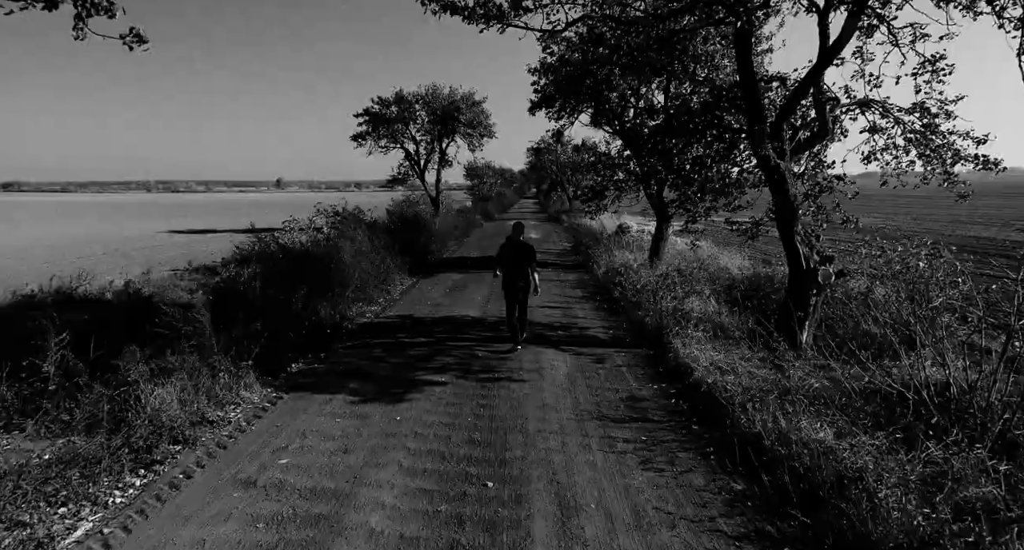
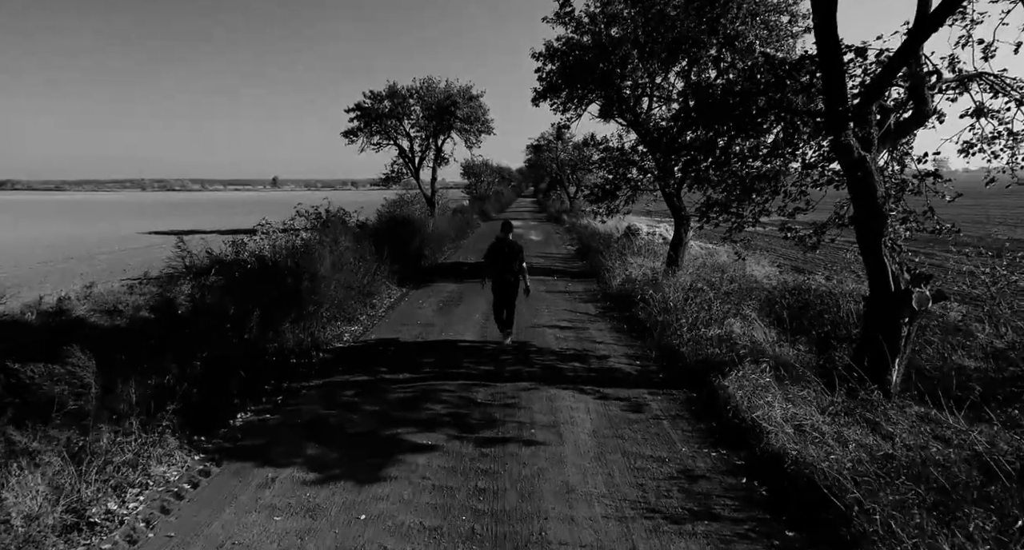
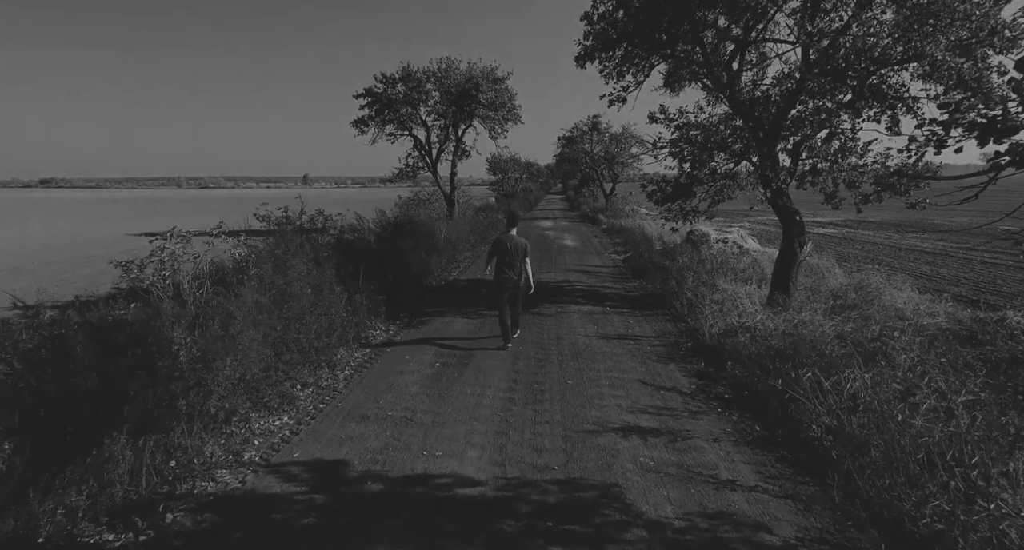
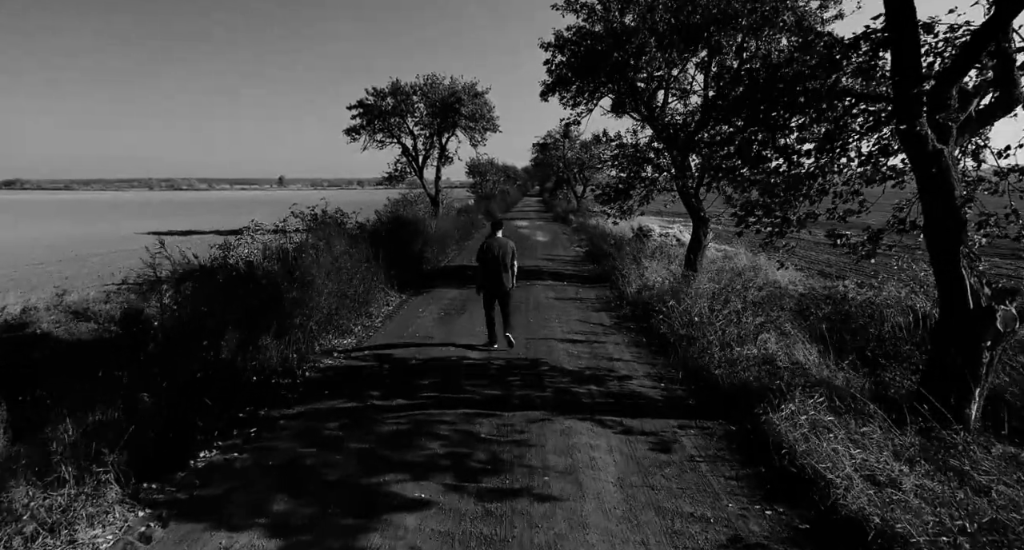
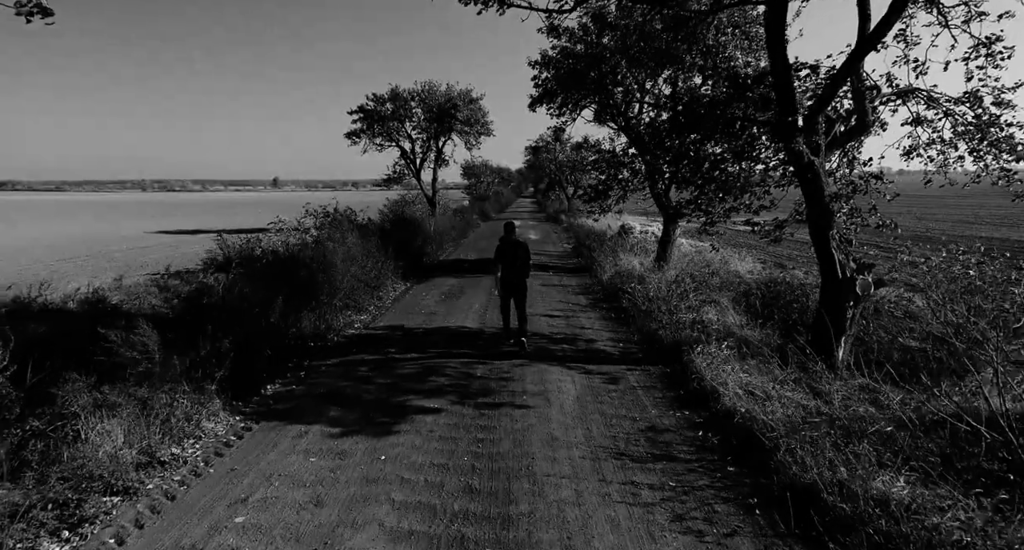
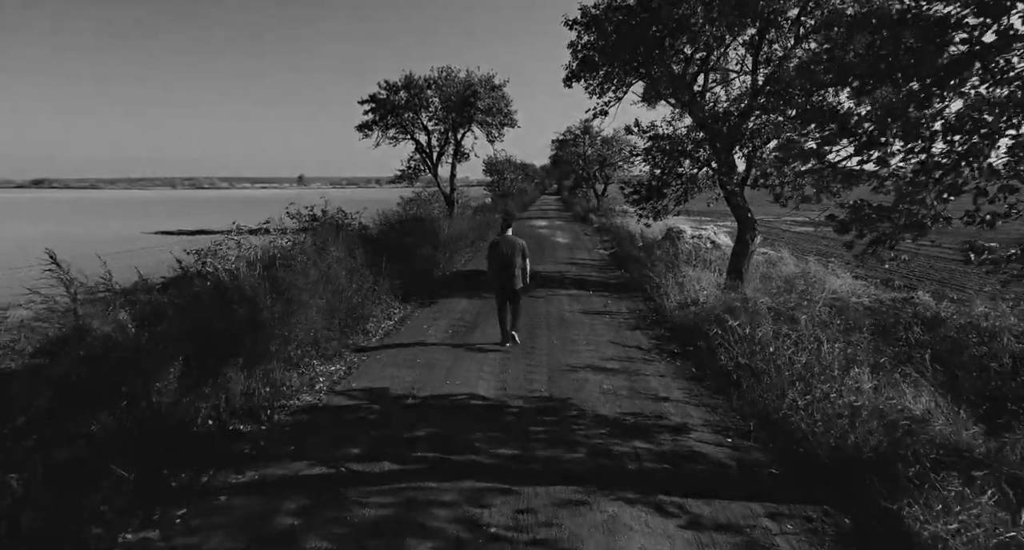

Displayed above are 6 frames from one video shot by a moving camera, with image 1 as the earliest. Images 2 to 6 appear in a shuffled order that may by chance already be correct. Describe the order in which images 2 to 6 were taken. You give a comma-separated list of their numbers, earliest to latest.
5, 2, 4, 6, 3
